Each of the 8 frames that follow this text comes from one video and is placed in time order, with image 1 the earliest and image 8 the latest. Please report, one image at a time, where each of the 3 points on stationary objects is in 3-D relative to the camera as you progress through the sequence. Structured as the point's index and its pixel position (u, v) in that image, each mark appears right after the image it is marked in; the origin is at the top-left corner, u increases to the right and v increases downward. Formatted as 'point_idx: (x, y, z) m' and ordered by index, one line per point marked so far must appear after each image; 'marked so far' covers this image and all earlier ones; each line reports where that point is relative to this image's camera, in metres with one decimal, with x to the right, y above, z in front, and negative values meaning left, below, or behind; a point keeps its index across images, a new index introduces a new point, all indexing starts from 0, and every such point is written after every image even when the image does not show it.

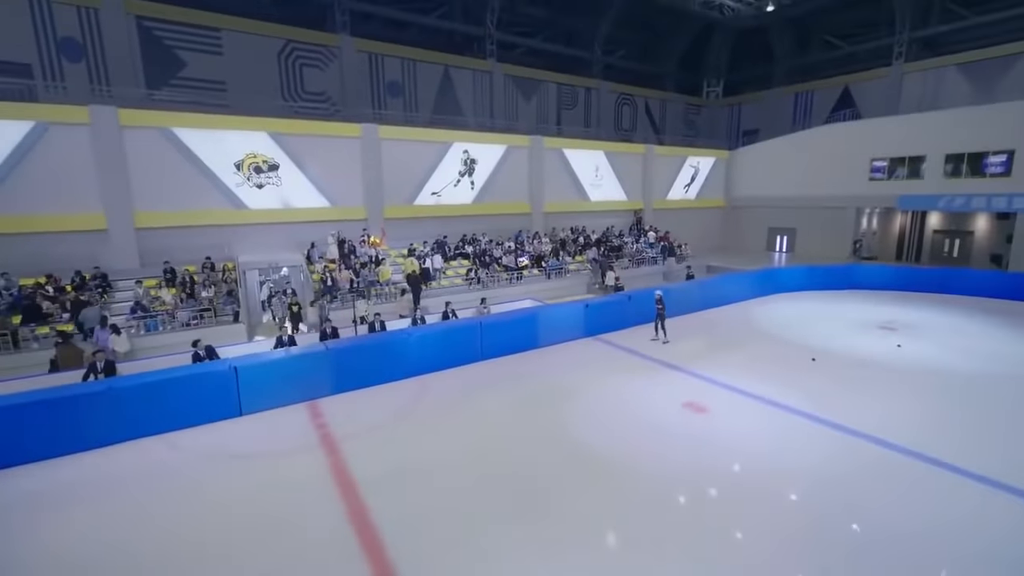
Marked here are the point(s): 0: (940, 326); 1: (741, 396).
0: (+11.0, -1.0, +11.7) m
1: (+4.2, -1.9, +8.6) m
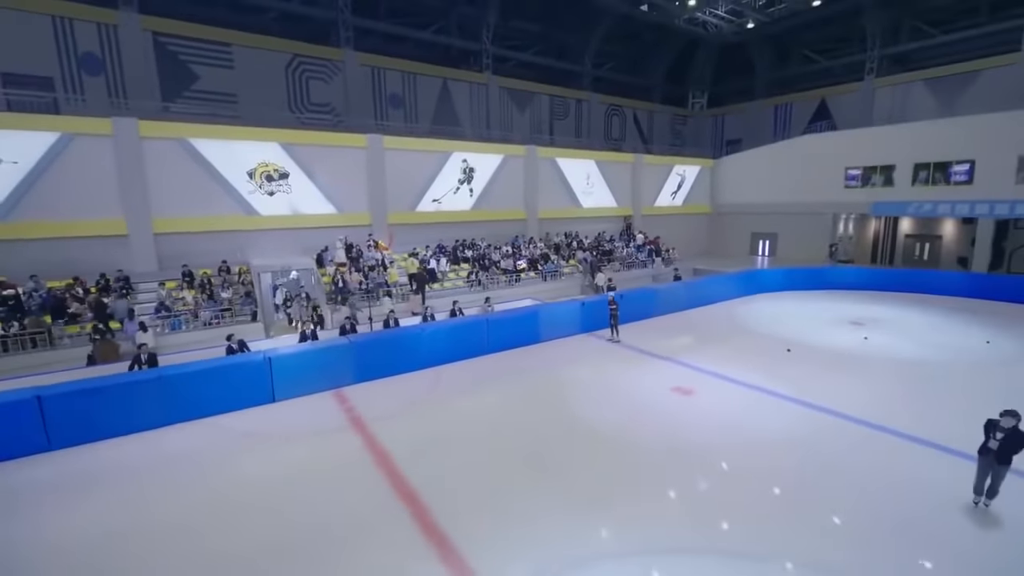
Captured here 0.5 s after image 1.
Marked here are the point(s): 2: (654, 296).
0: (+11.0, -0.9, +12.9) m
1: (+4.3, -1.8, +9.5) m
2: (+4.3, -0.2, +14.4) m
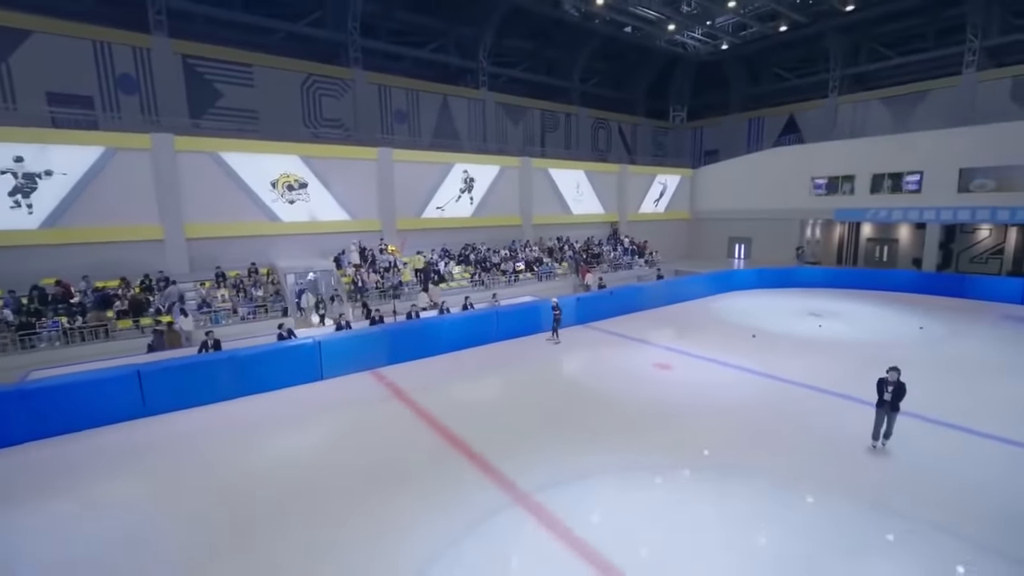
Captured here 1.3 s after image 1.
0: (+11.1, -0.8, +14.8) m
1: (+4.5, -1.7, +11.3) m
2: (+4.3, -0.1, +16.2) m
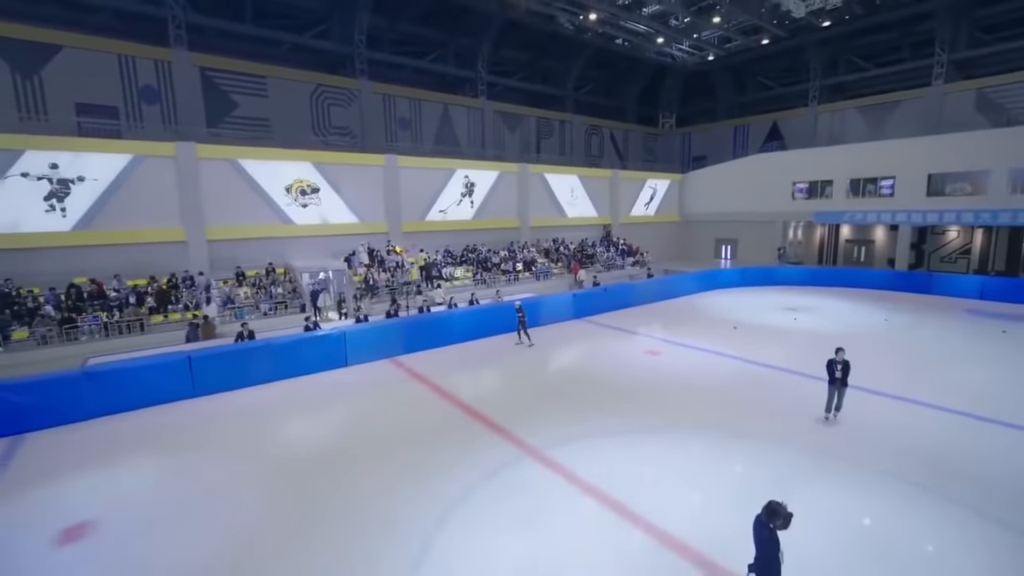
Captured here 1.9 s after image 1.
0: (+11.2, -0.7, +16.1) m
1: (+4.6, -1.6, +12.5) m
2: (+4.4, -0.1, +17.4) m
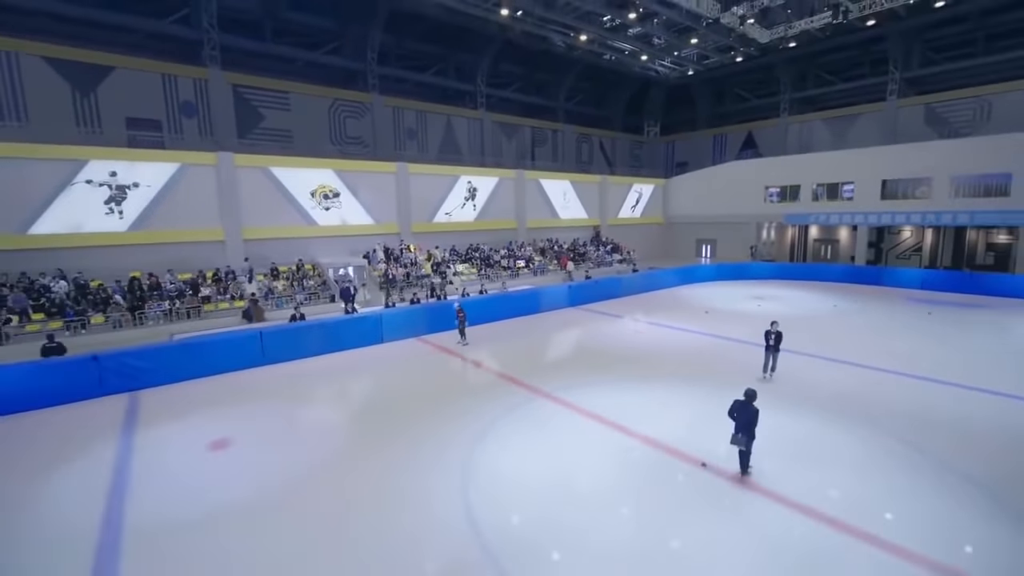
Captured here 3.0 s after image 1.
0: (+11.3, -0.4, +18.6) m
1: (+4.8, -1.2, +14.8) m
2: (+4.4, +0.2, +19.7) m
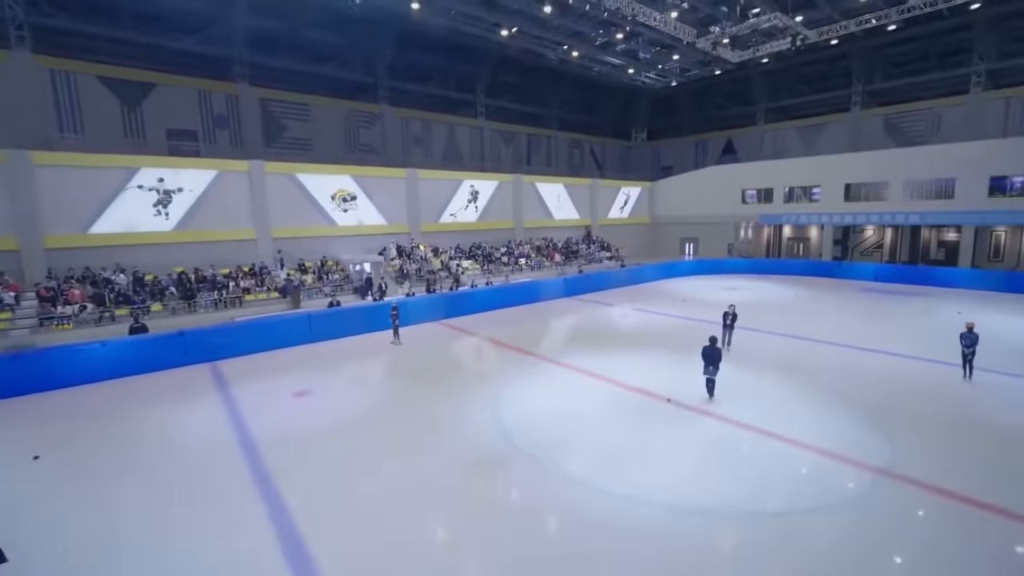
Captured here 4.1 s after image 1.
0: (+11.3, 0.0, +21.1) m
1: (+5.0, -0.9, +17.2) m
2: (+4.5, +0.6, +22.1) m
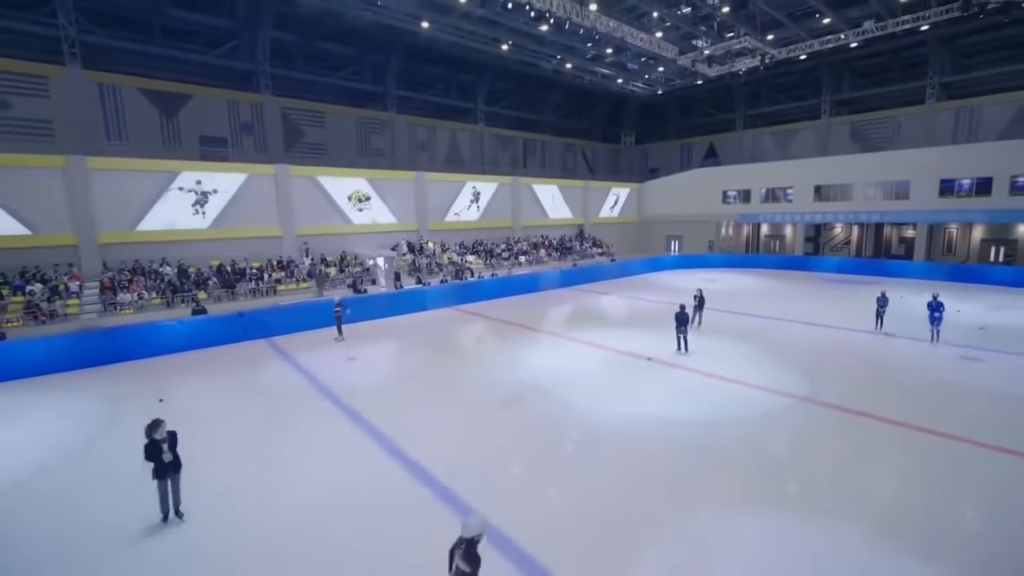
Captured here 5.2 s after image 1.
0: (+11.4, +0.4, +23.5) m
1: (+5.1, -0.5, +19.5) m
2: (+4.5, +1.0, +24.4) m
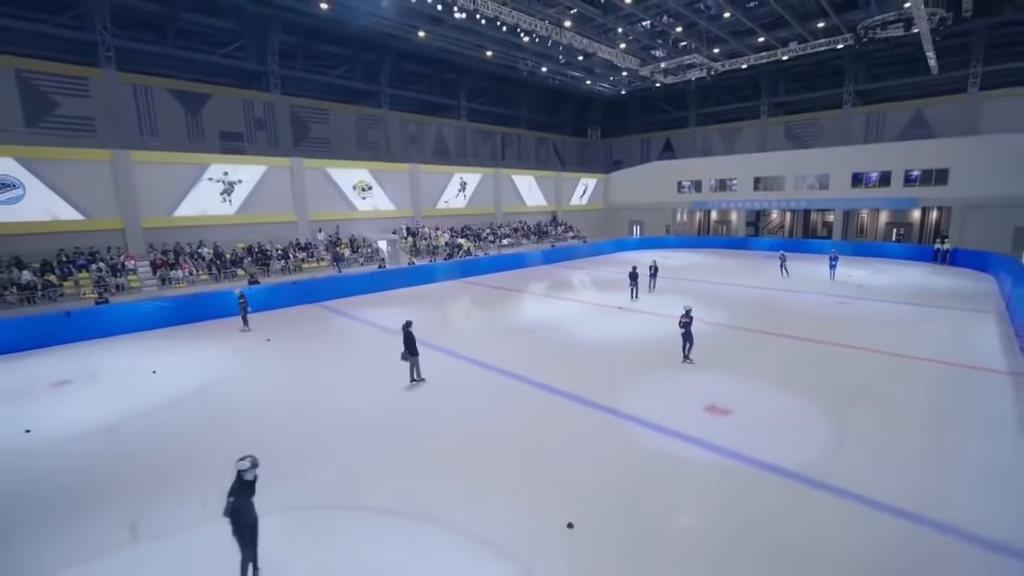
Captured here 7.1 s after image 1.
0: (+10.7, +1.9, +28.1) m
1: (+4.7, +0.7, +23.6) m
2: (+3.7, +2.3, +28.4) m
